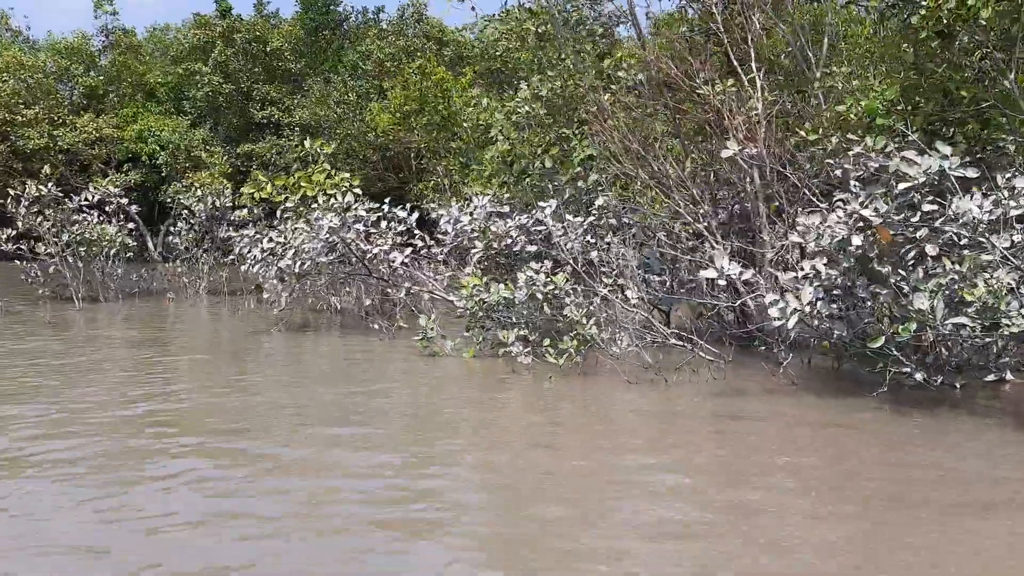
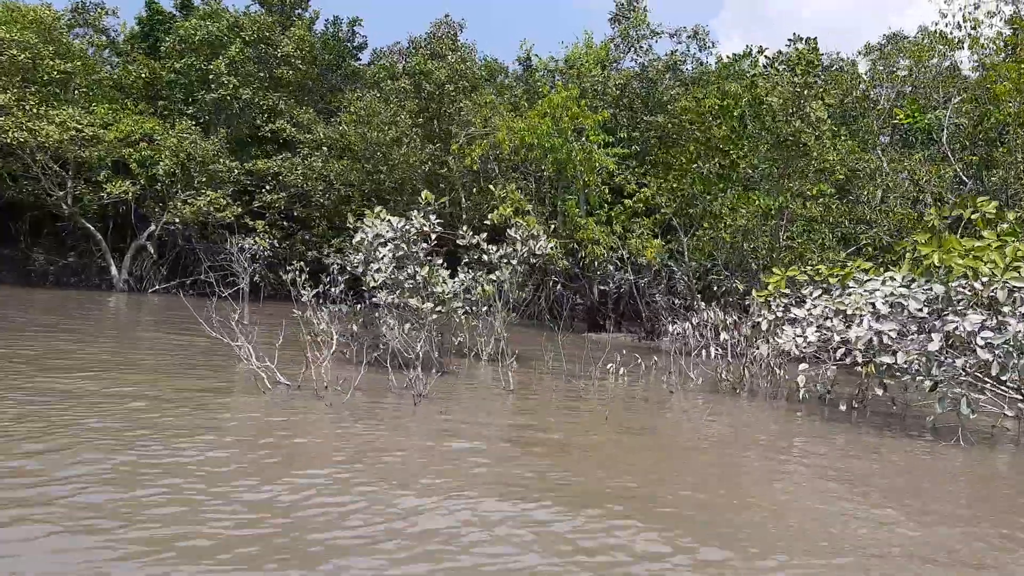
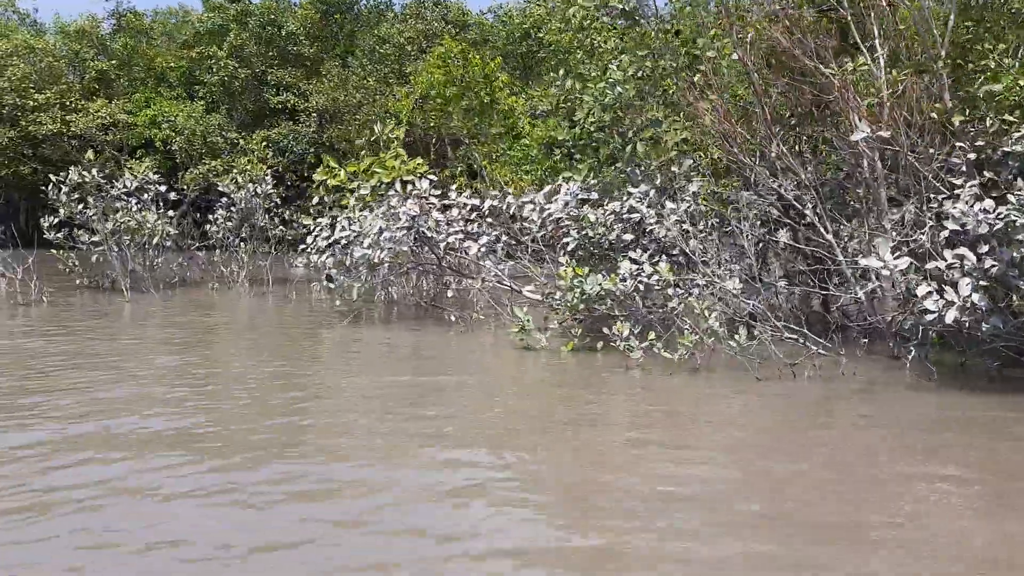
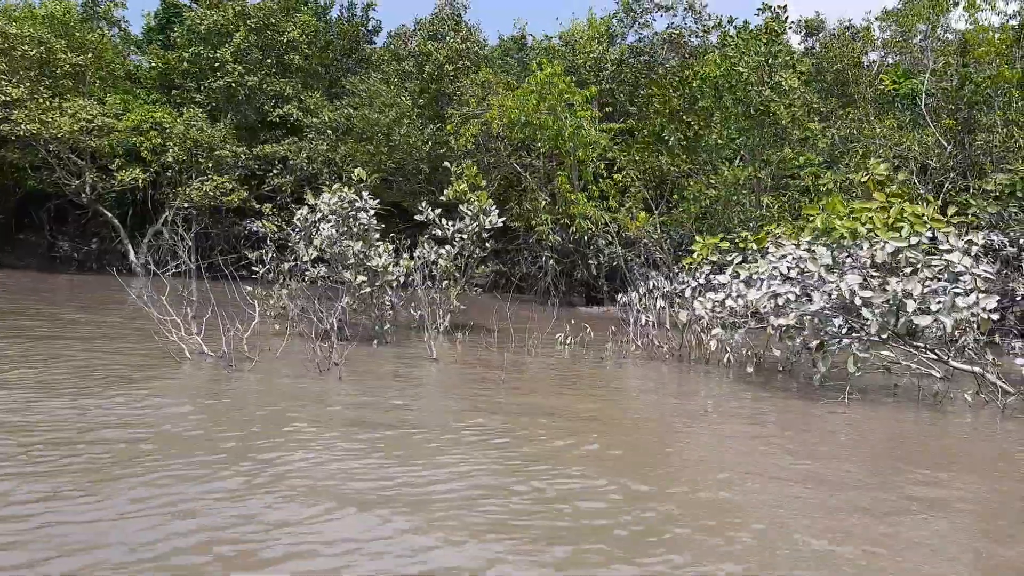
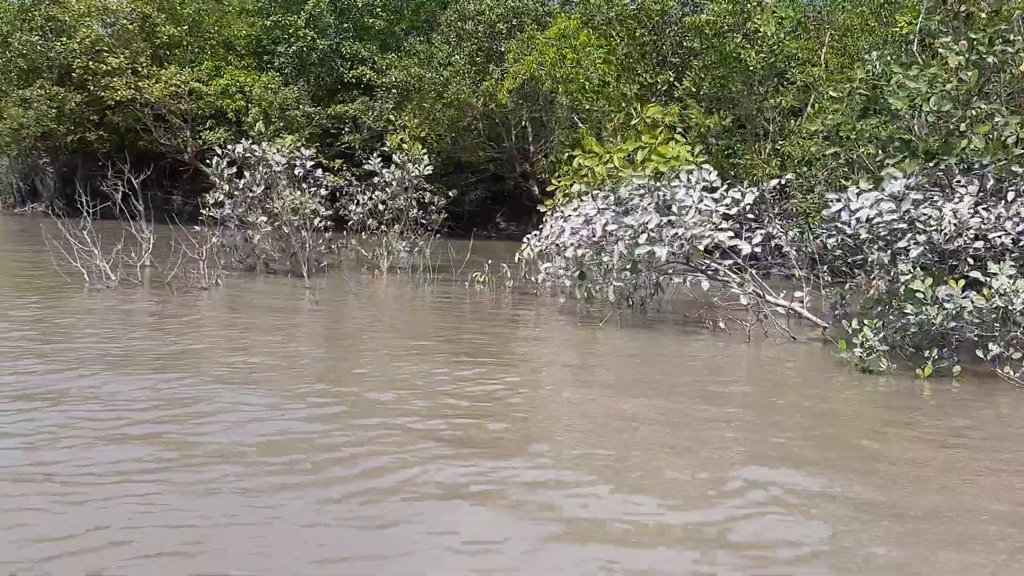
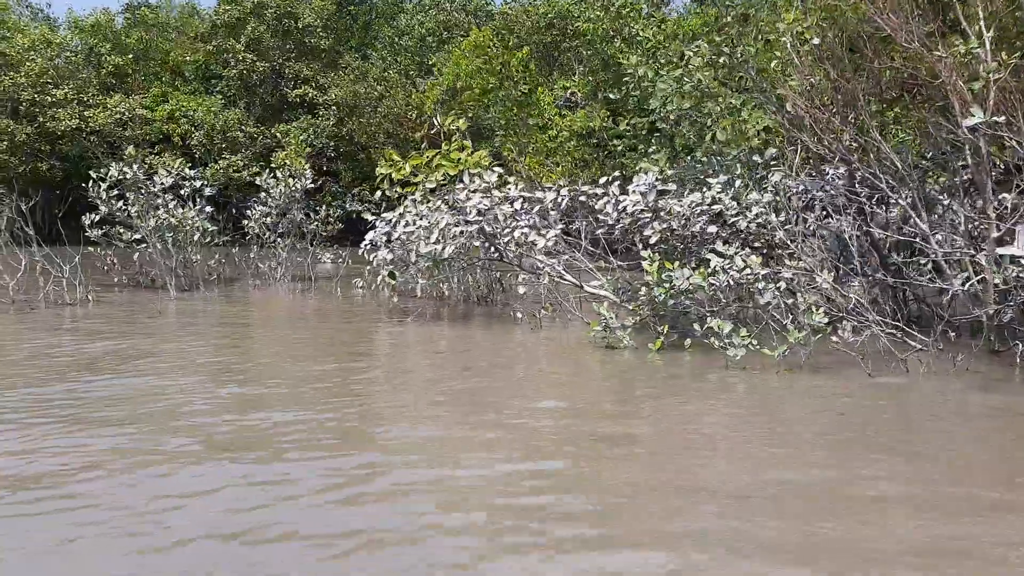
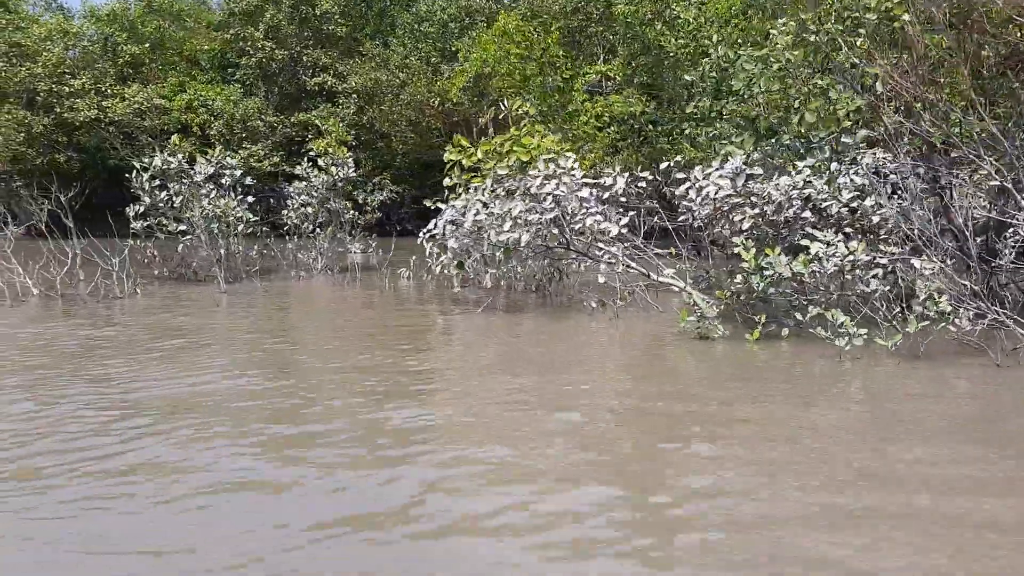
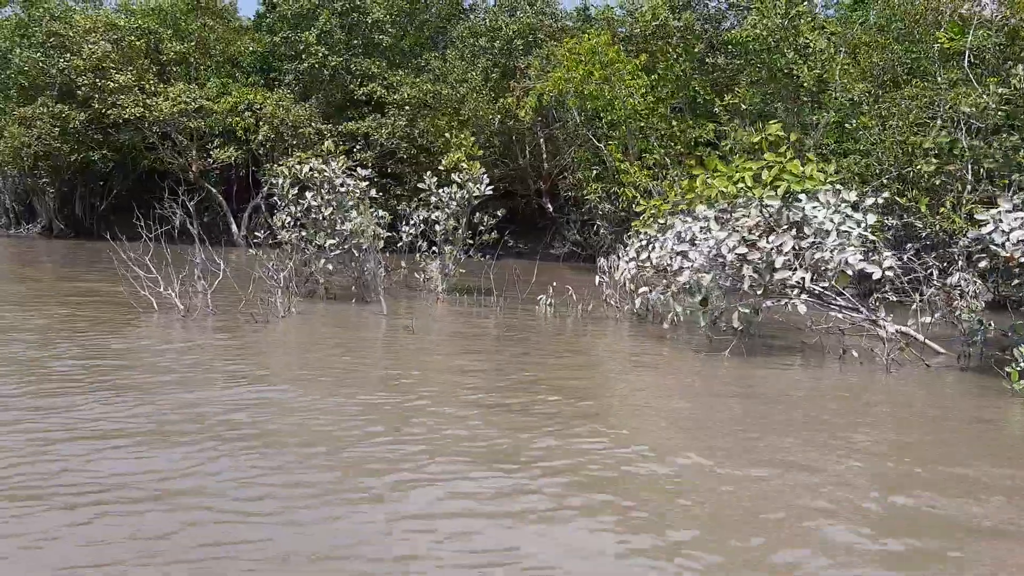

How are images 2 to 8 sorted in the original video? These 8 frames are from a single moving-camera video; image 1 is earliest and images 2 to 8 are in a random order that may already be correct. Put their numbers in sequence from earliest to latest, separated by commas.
3, 6, 7, 5, 8, 4, 2
